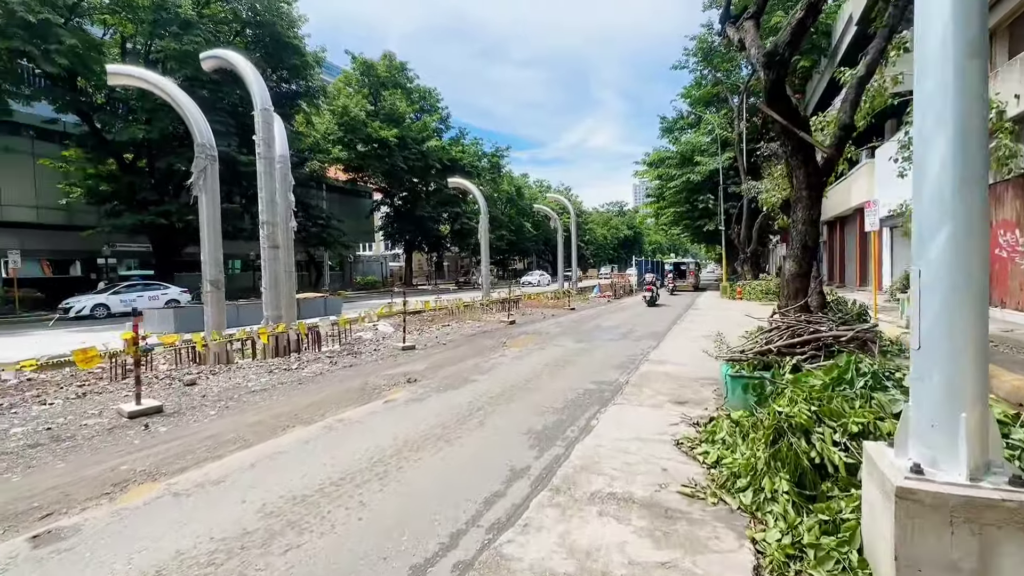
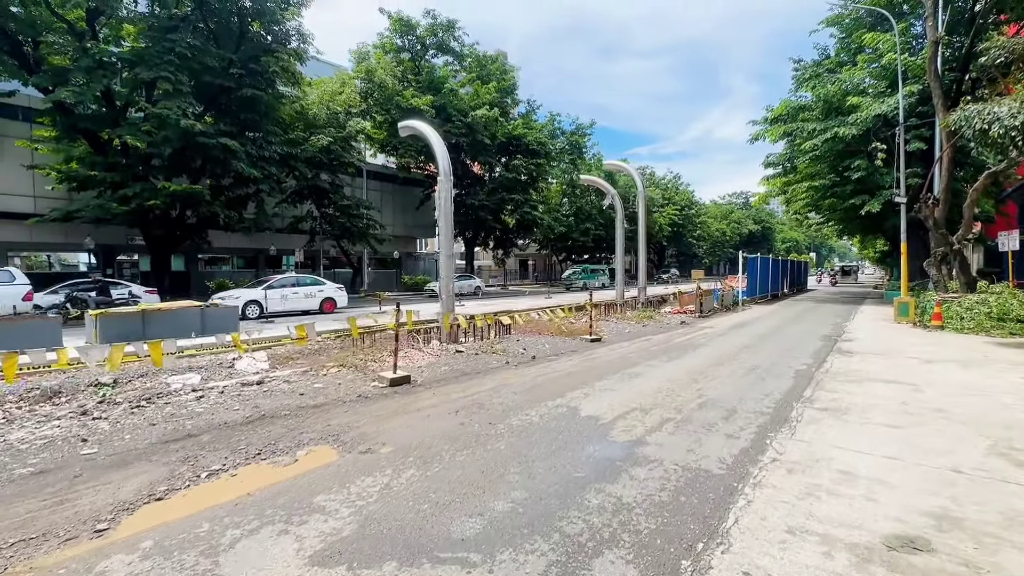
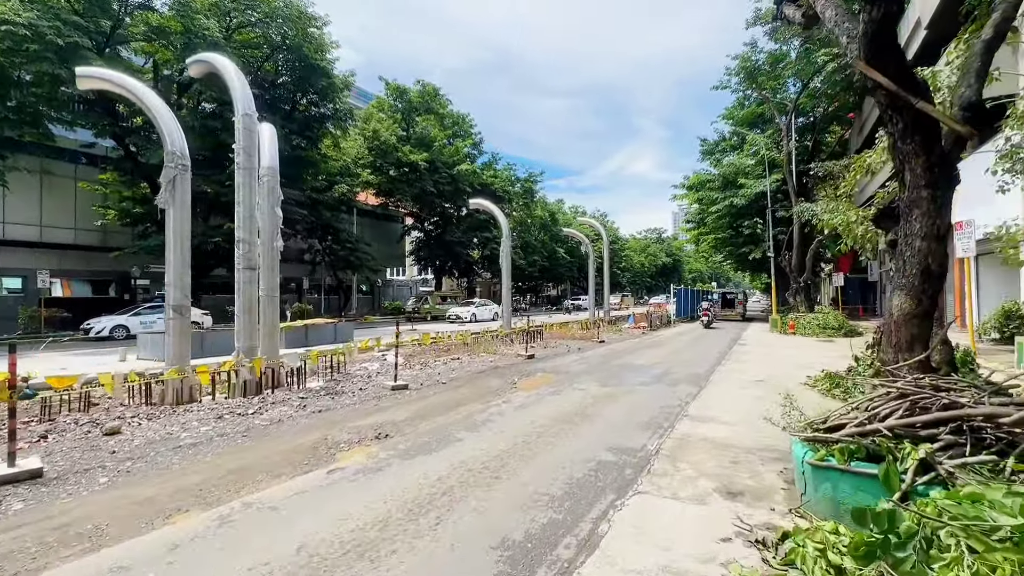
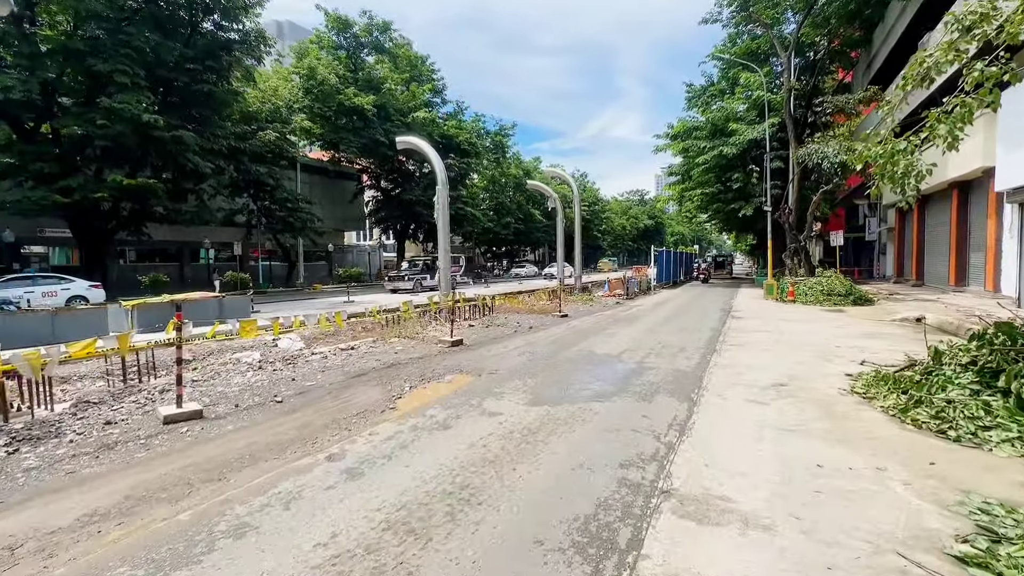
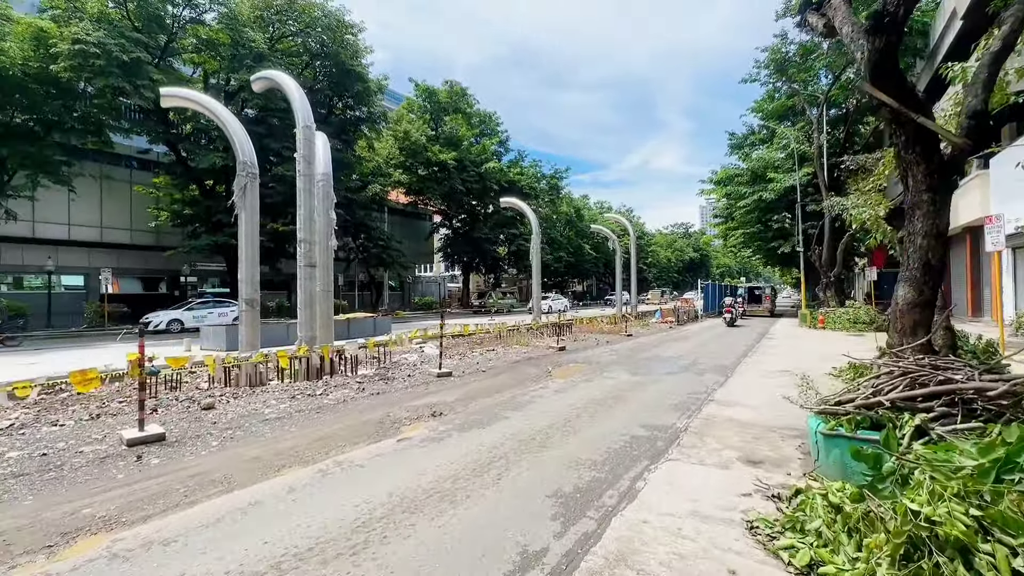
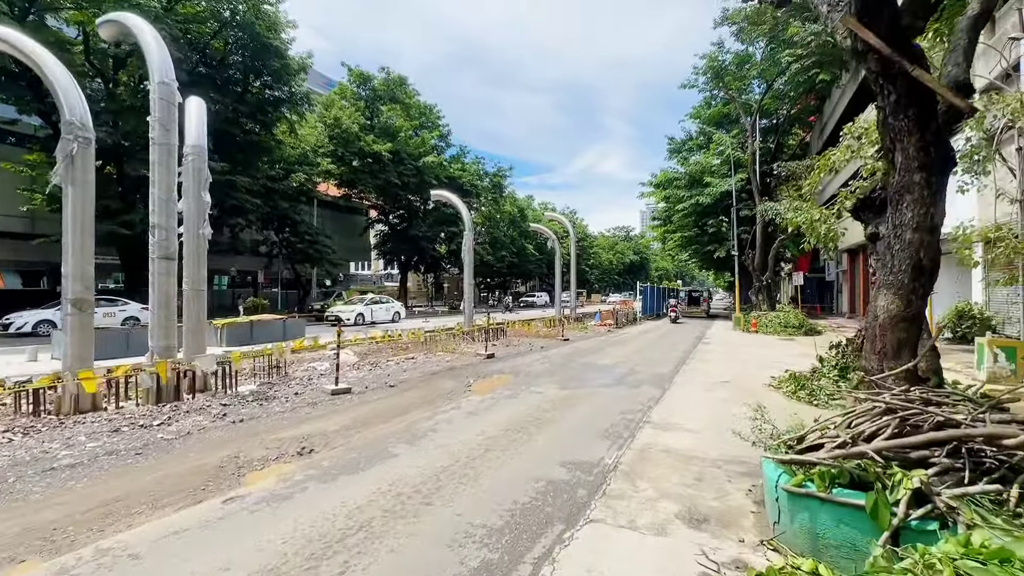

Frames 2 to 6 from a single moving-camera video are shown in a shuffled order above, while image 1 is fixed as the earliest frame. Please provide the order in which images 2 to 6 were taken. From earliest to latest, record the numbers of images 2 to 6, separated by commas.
5, 3, 6, 4, 2
